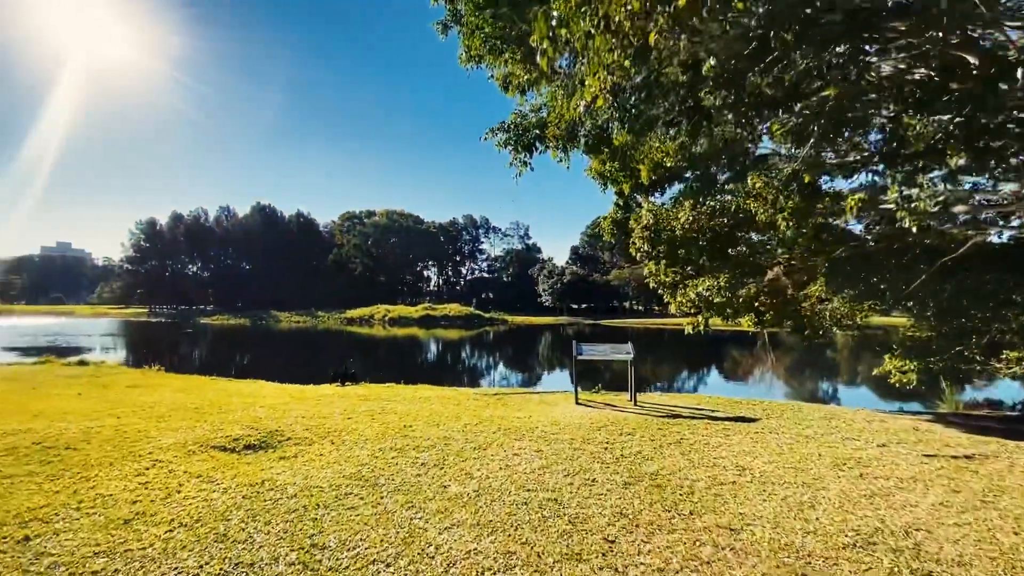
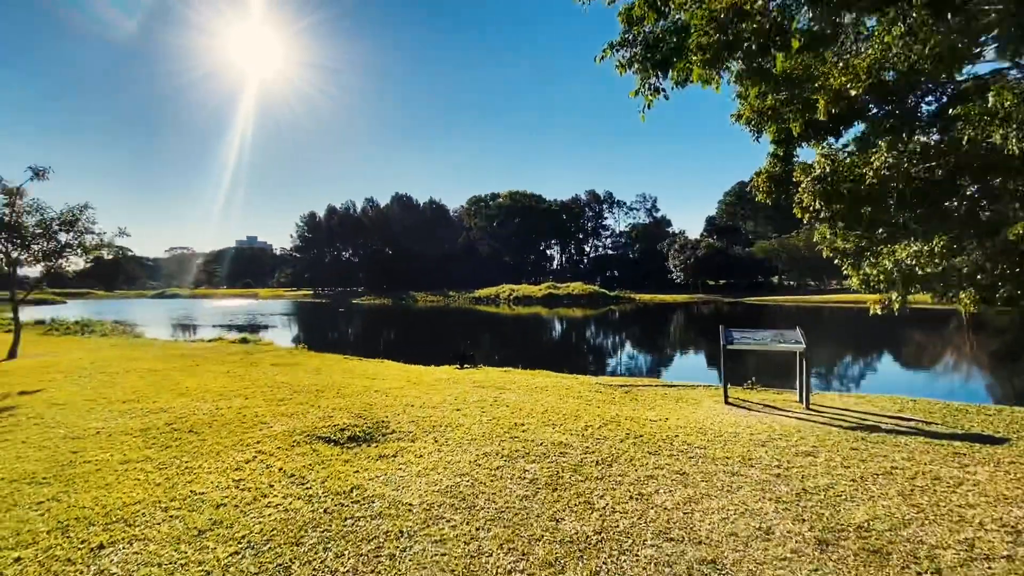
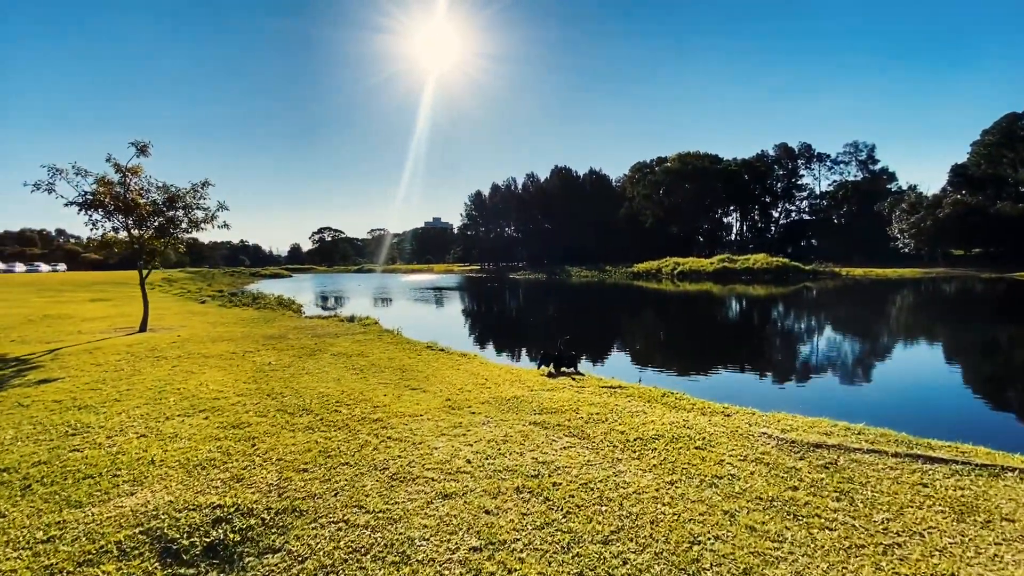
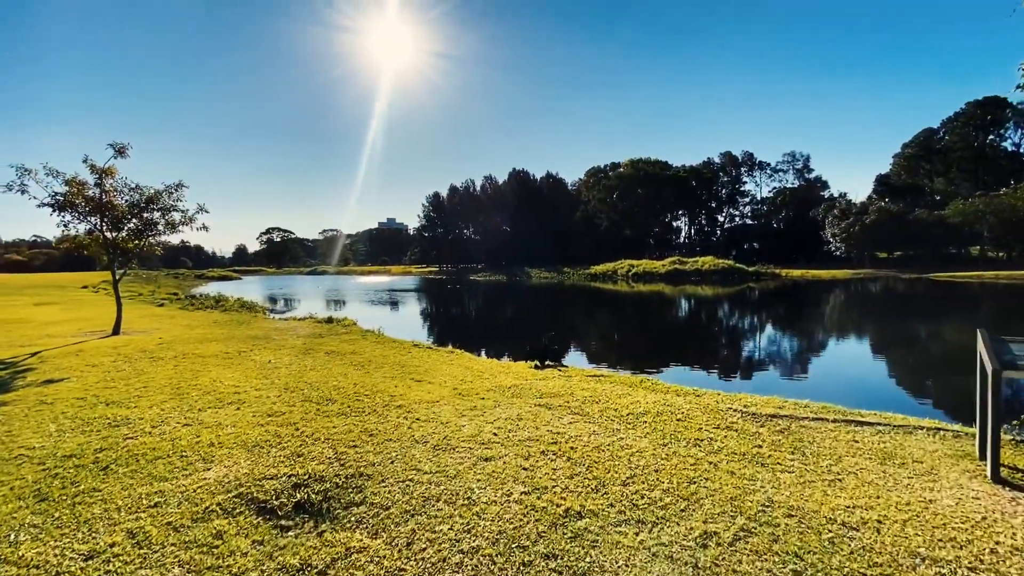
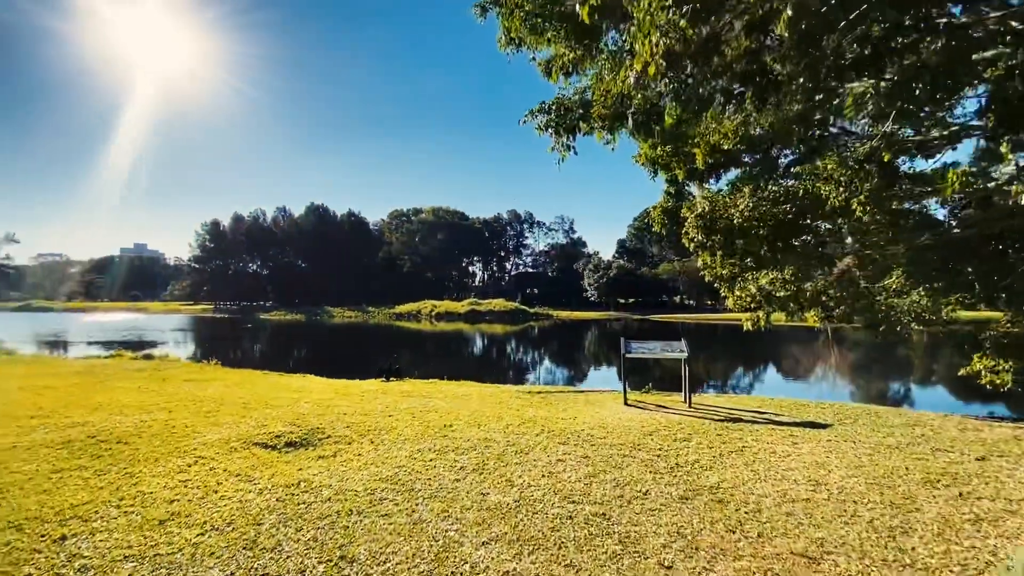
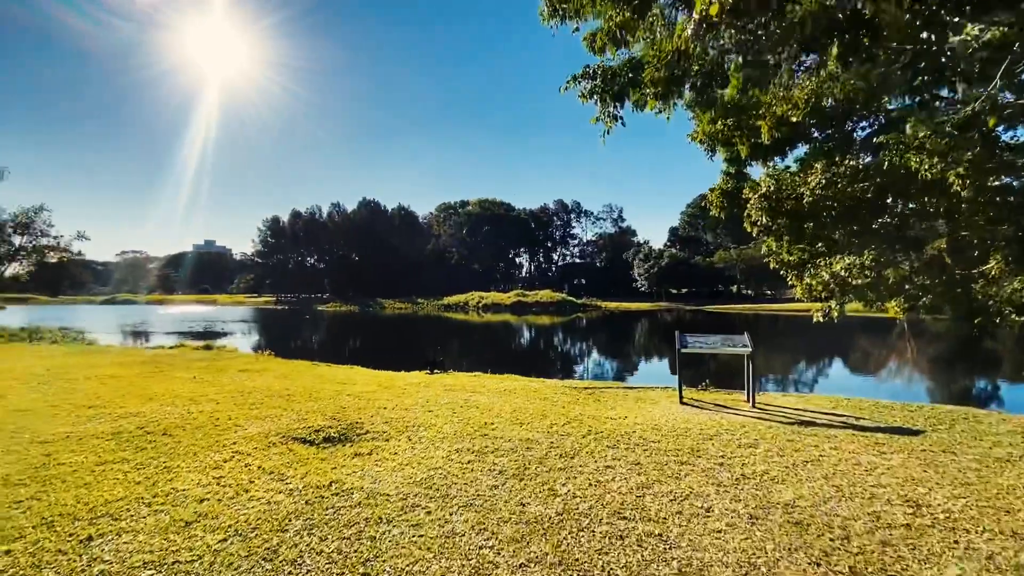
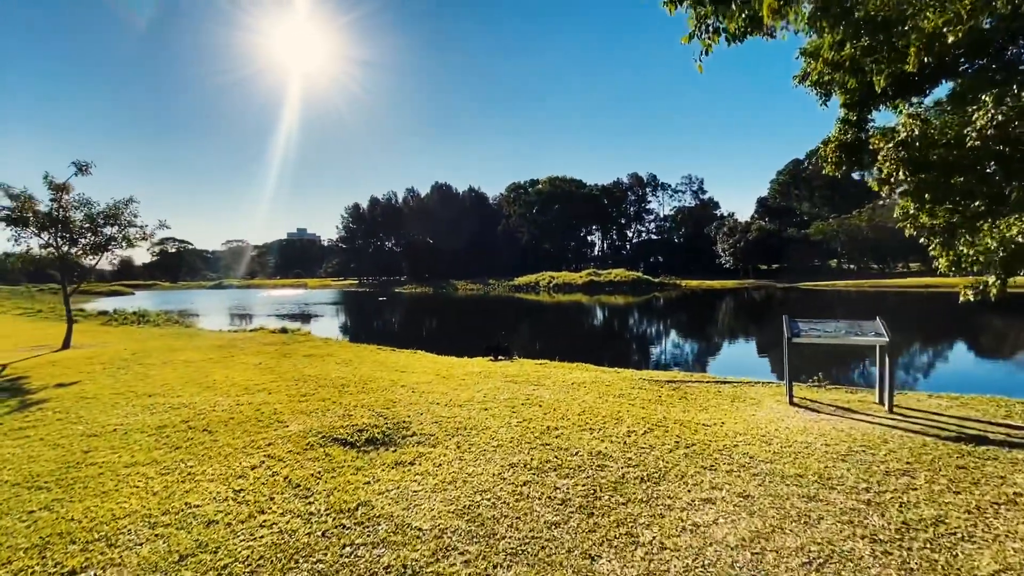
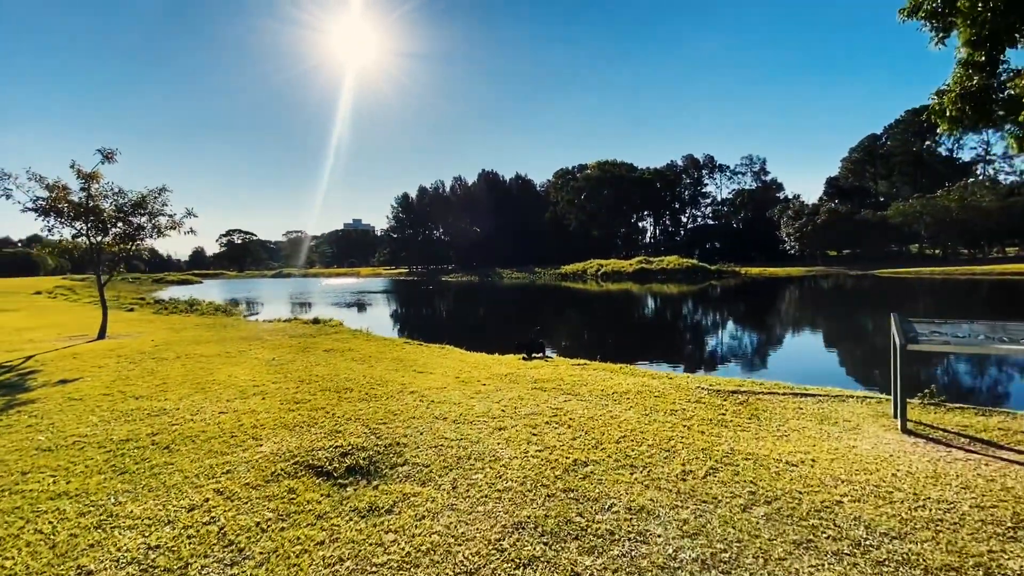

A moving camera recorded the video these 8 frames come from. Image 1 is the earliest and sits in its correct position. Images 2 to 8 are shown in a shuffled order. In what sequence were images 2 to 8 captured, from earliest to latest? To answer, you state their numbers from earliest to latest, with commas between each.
5, 6, 2, 7, 8, 4, 3
